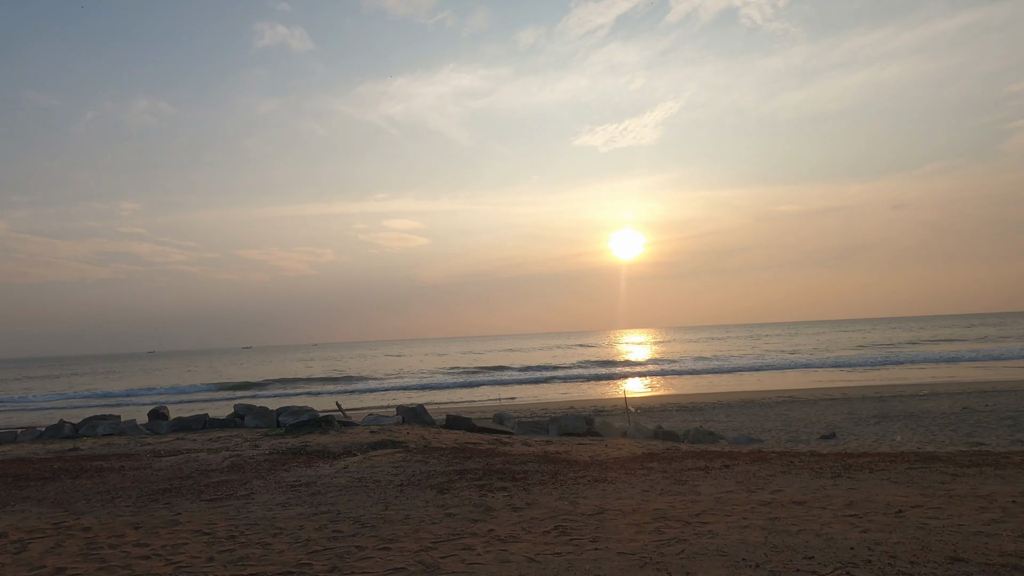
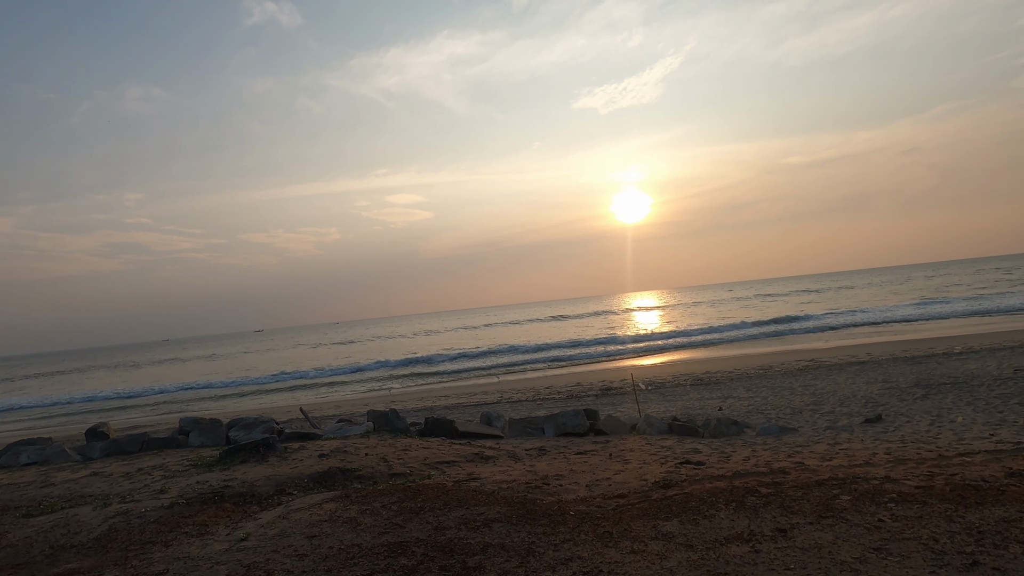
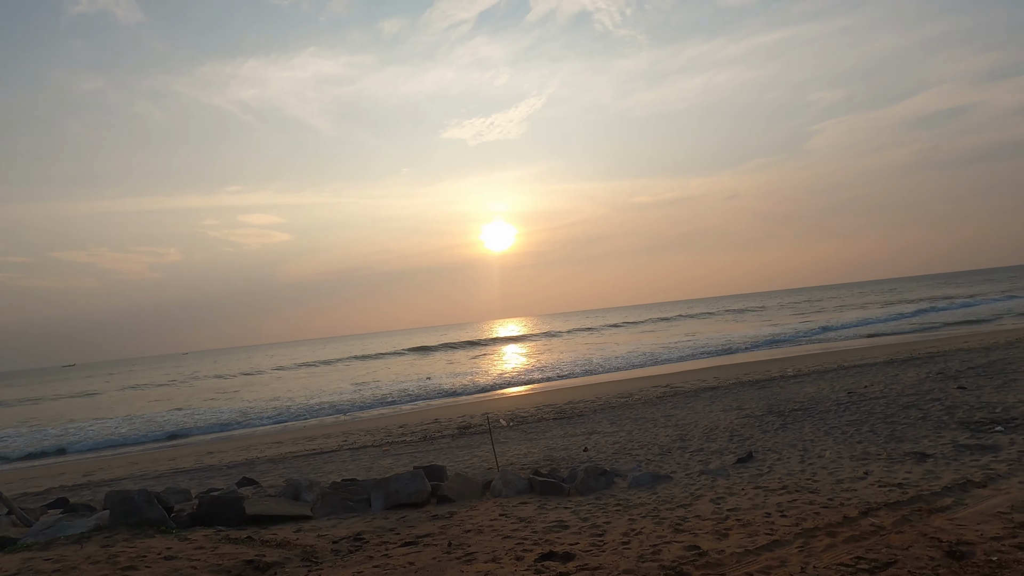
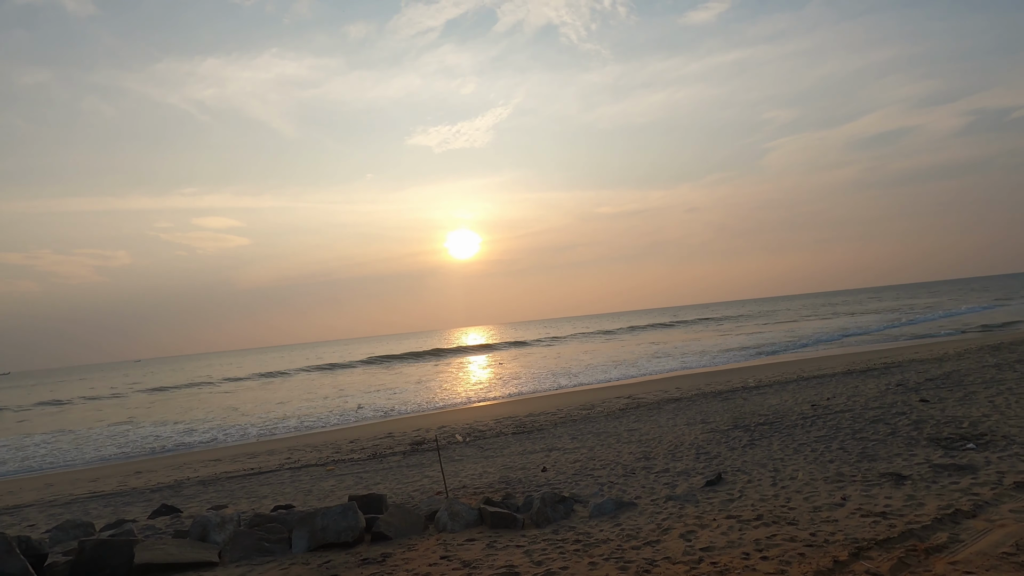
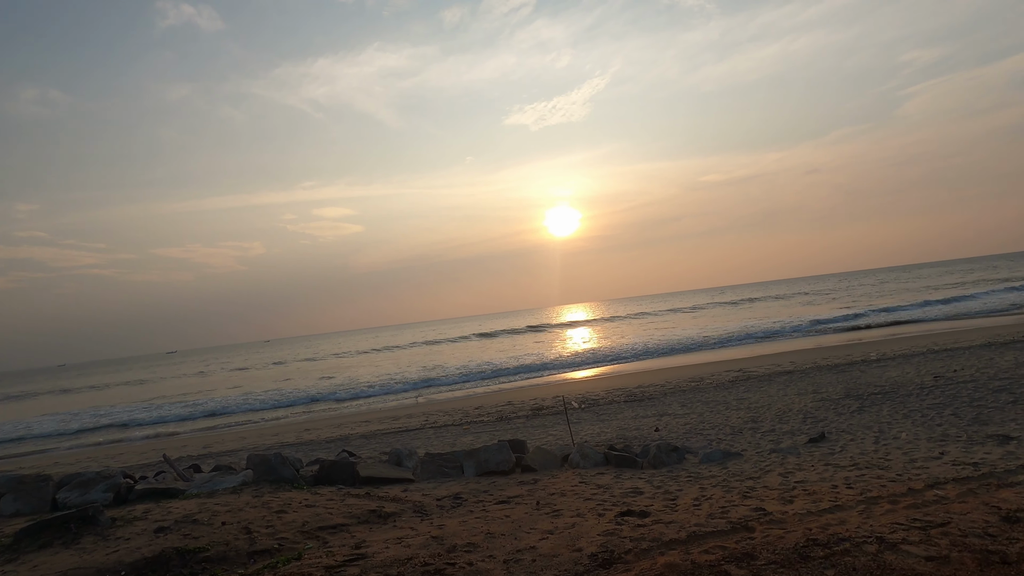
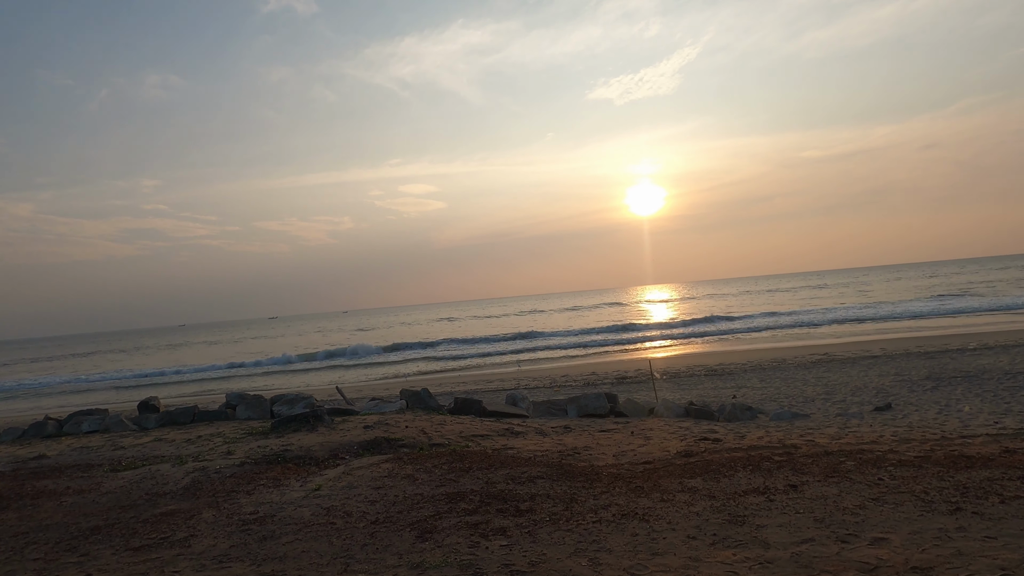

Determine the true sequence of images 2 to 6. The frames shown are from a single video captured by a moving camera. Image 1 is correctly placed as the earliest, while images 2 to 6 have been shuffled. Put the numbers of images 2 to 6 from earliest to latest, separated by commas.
6, 2, 5, 3, 4
